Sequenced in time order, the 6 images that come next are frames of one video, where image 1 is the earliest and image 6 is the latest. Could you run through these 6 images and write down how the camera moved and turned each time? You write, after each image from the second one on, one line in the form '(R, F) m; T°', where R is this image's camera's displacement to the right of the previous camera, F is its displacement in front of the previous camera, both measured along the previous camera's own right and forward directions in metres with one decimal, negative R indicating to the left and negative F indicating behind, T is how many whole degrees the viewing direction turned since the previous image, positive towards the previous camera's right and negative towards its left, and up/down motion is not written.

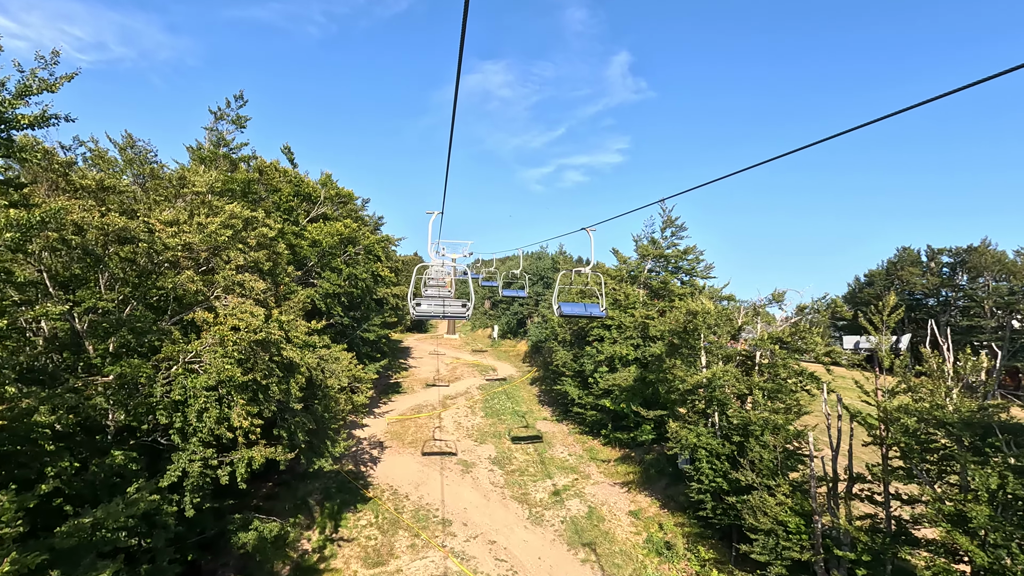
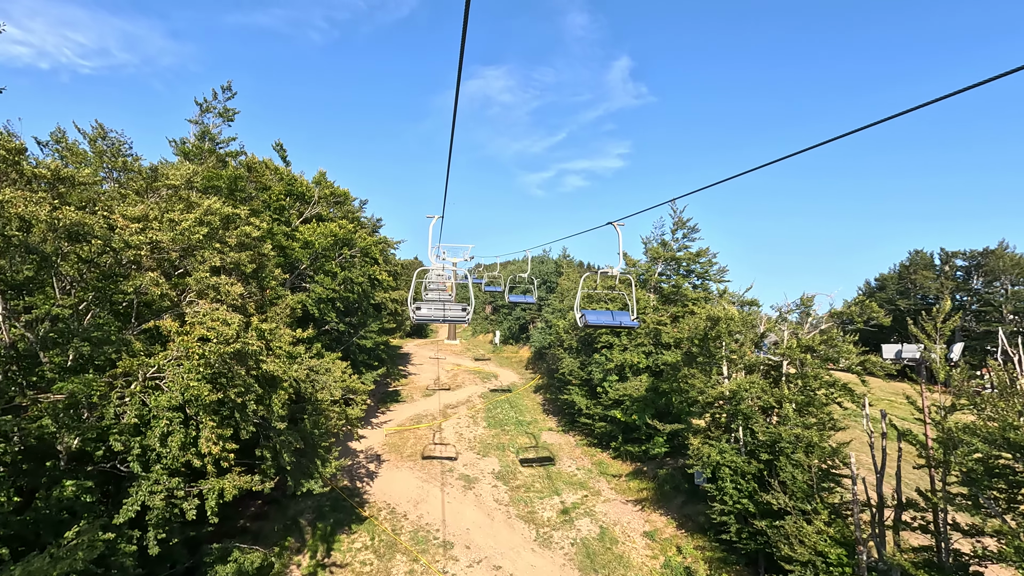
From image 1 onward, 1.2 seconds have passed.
(-0.2, +1.1) m; 0°
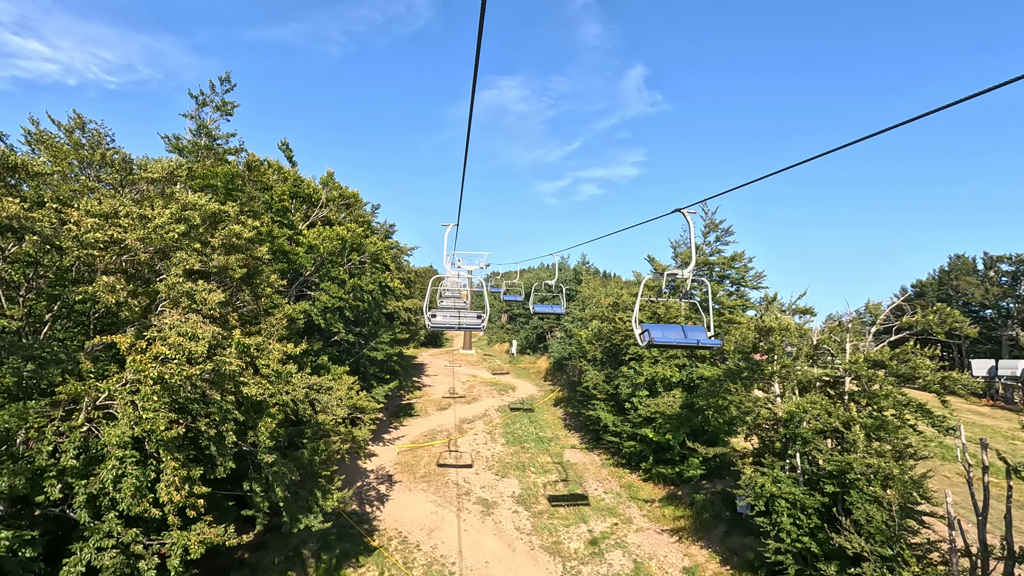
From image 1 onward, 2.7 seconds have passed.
(-0.2, +1.5) m; -2°
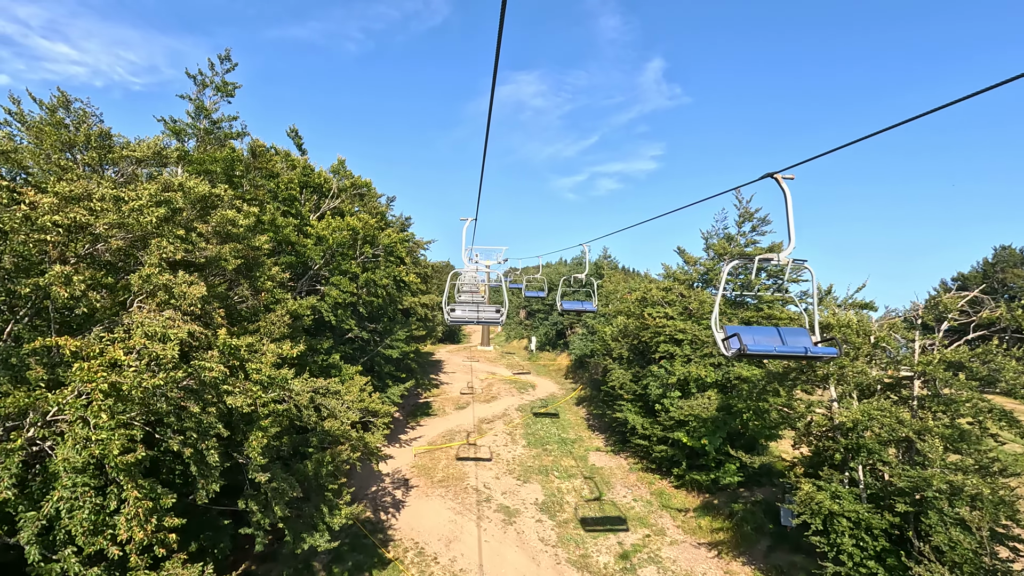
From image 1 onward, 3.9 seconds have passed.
(-0.2, +1.1) m; -2°
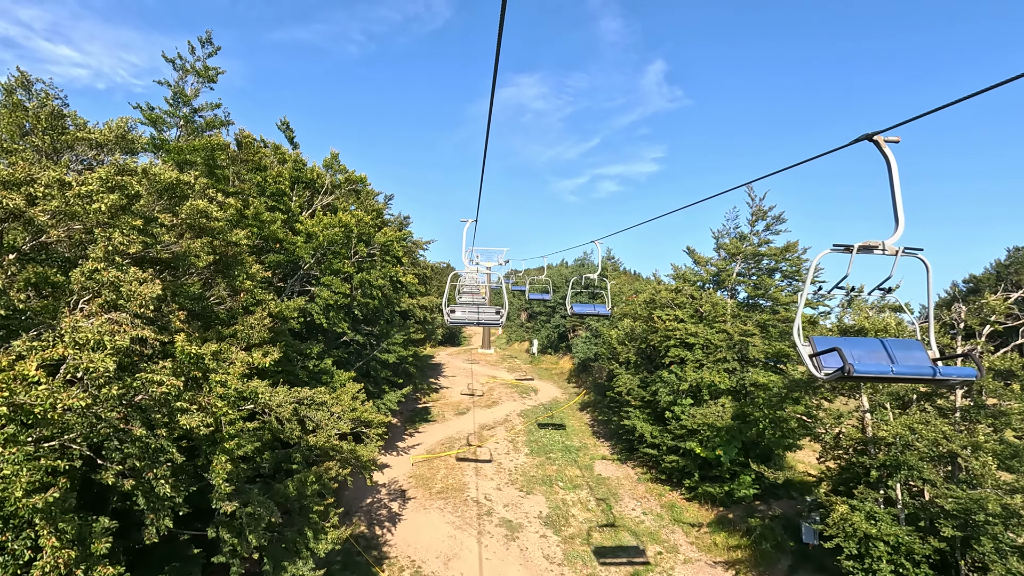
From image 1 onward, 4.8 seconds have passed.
(-0.1, +0.9) m; 0°
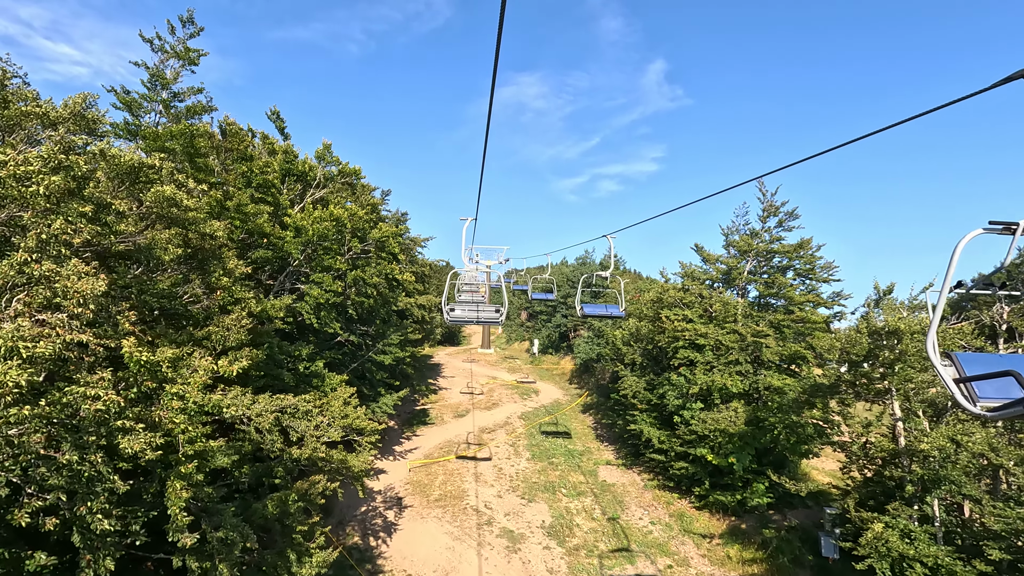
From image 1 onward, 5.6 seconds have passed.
(-0.1, +0.8) m; 0°
